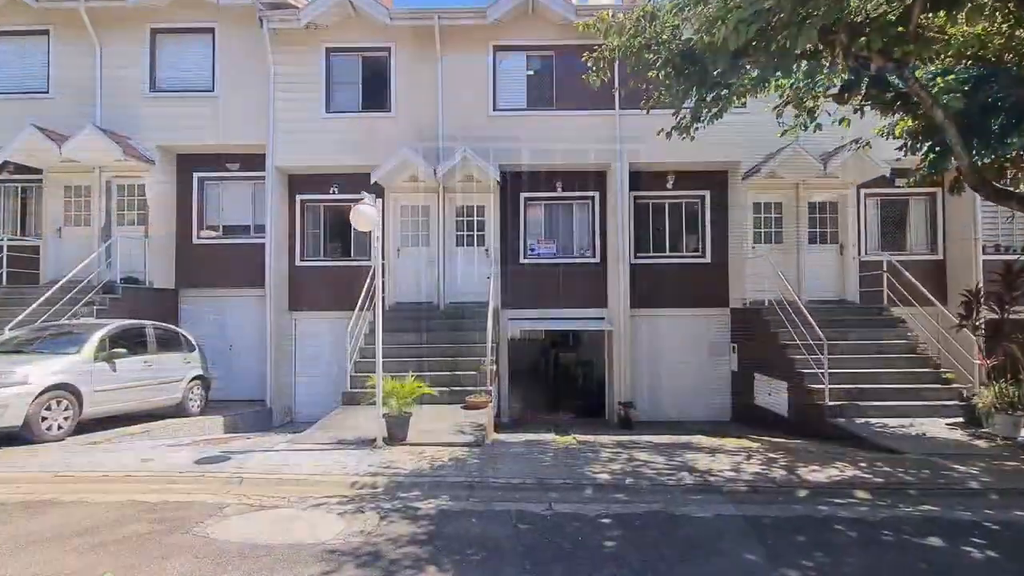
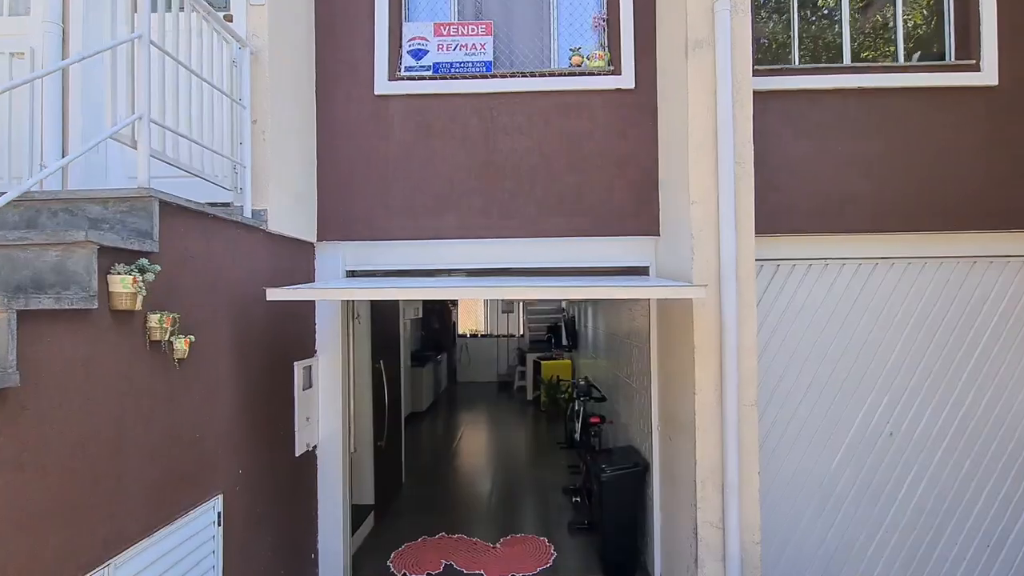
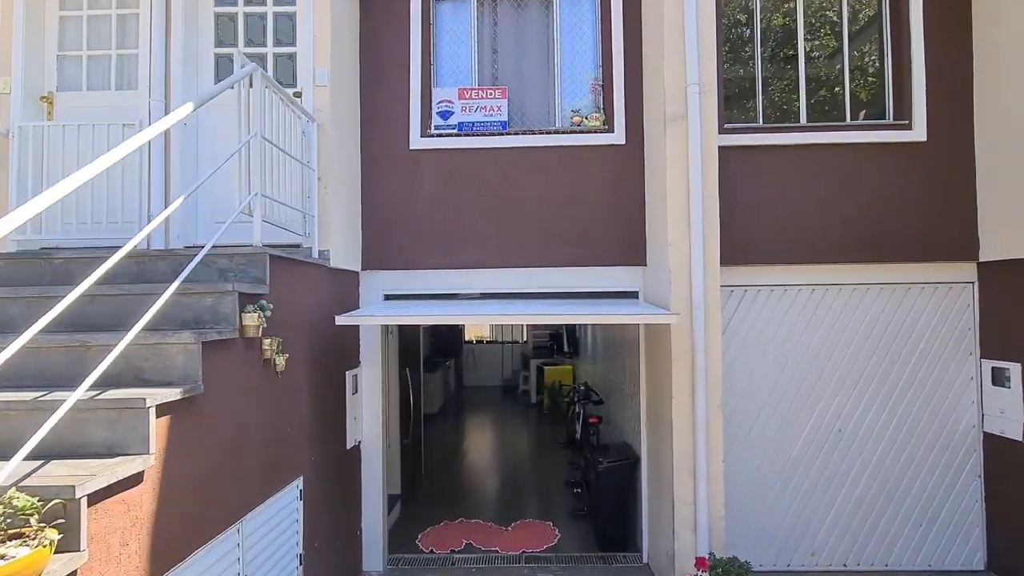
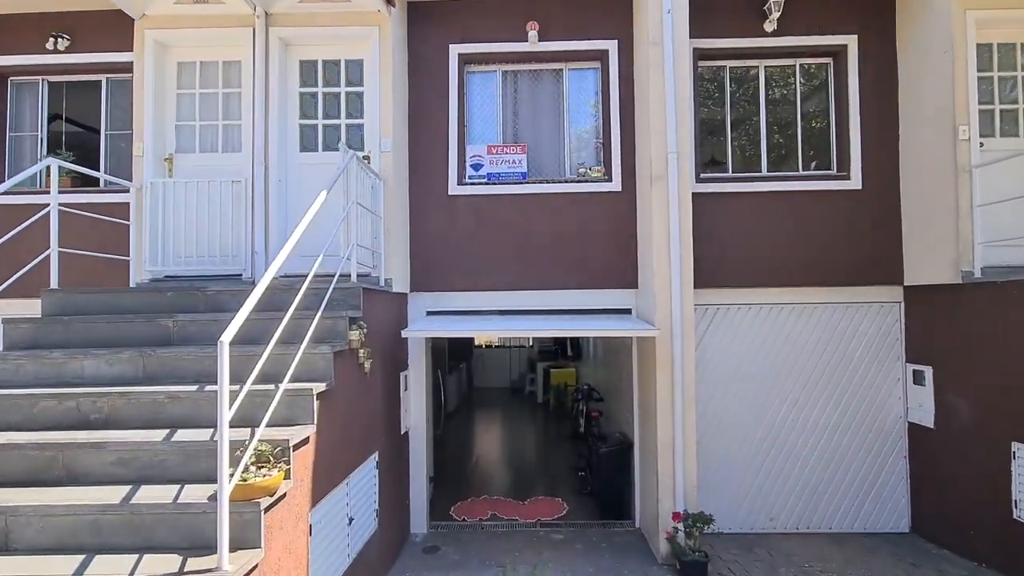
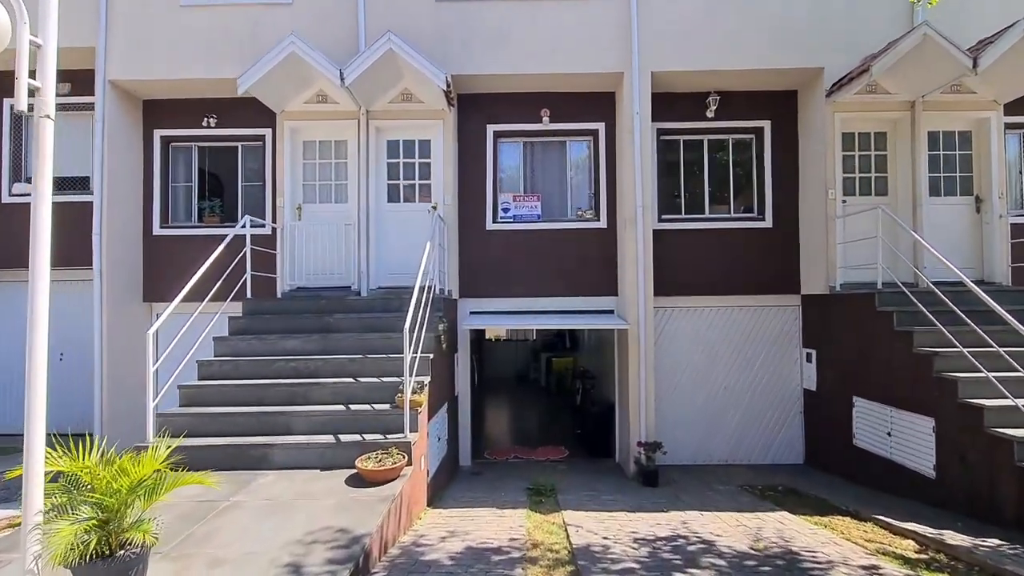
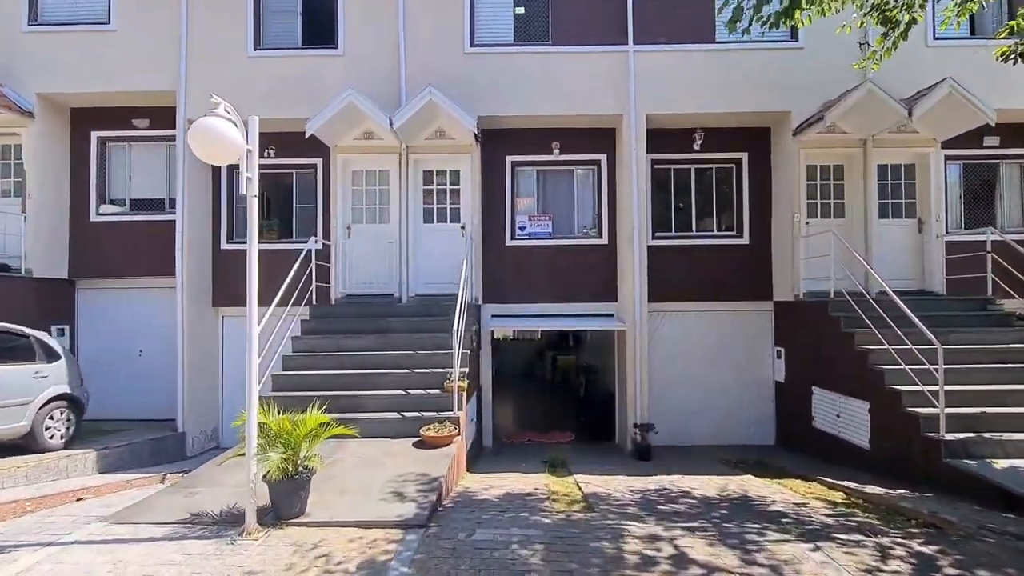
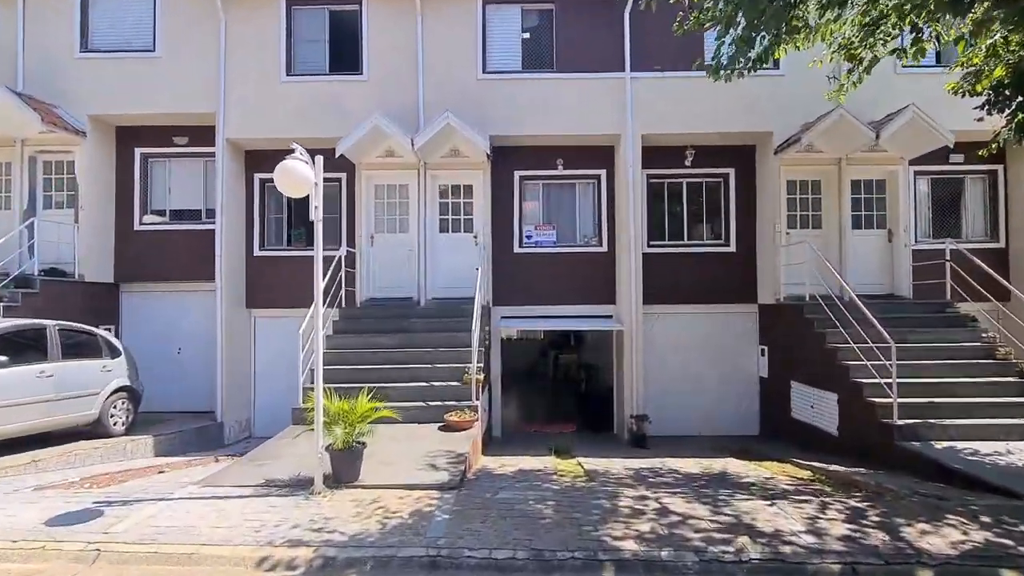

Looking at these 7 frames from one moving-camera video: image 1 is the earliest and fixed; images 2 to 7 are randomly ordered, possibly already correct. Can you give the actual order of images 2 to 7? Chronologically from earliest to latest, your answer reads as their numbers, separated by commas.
7, 6, 5, 4, 3, 2
